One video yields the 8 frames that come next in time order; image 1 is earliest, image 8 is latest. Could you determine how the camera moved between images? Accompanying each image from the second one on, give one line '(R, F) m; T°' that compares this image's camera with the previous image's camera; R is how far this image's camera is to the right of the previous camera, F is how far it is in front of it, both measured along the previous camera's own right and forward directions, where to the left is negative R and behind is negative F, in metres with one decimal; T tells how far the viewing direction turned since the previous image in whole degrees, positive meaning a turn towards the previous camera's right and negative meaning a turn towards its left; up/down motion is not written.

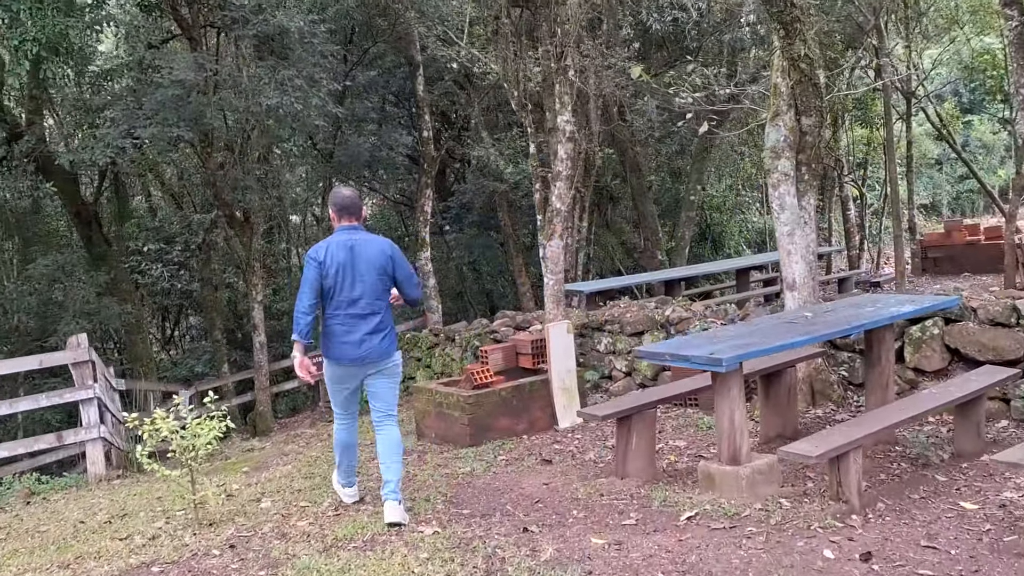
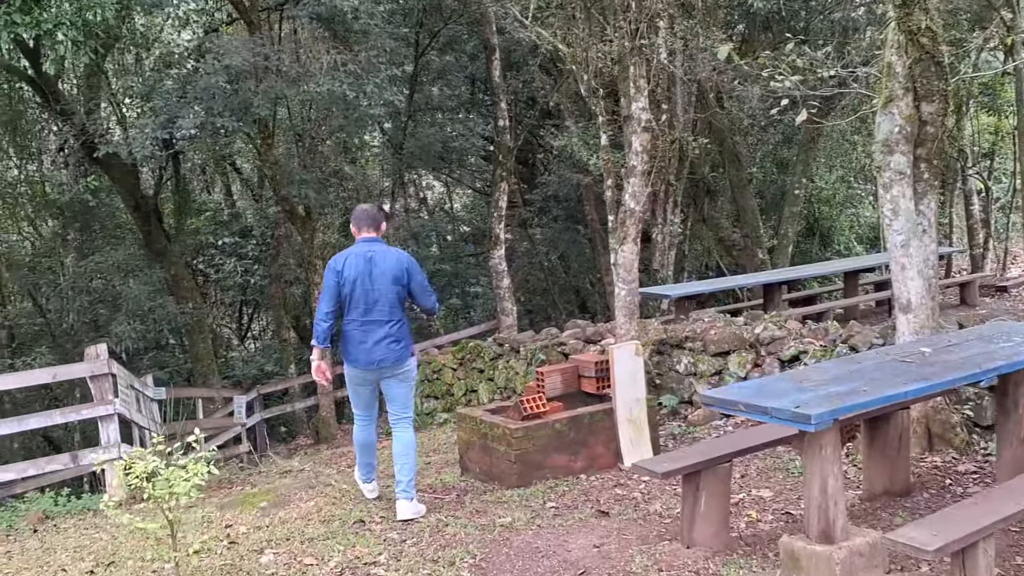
(+0.2, +0.8) m; -6°
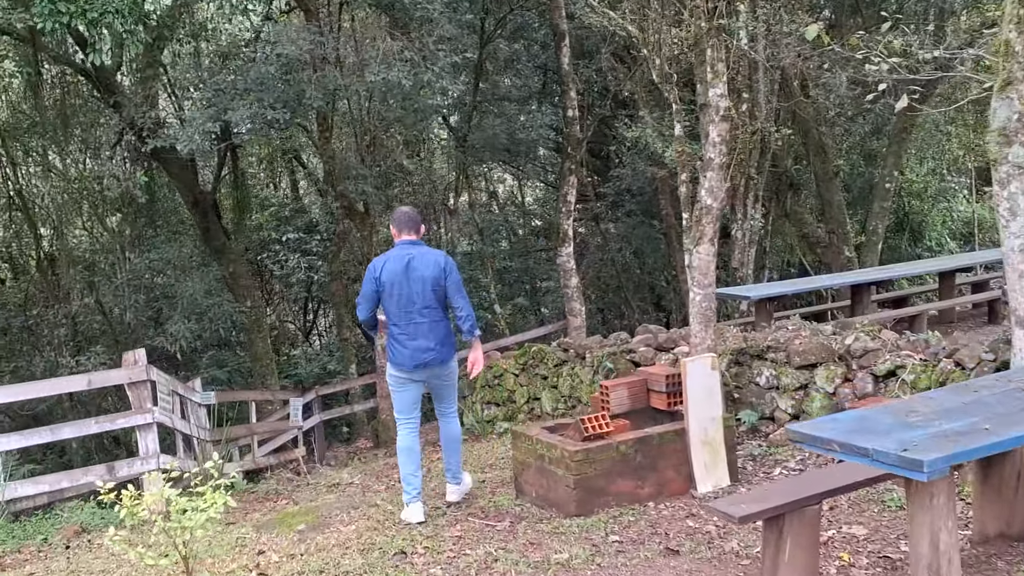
(+0.1, +0.4) m; -4°
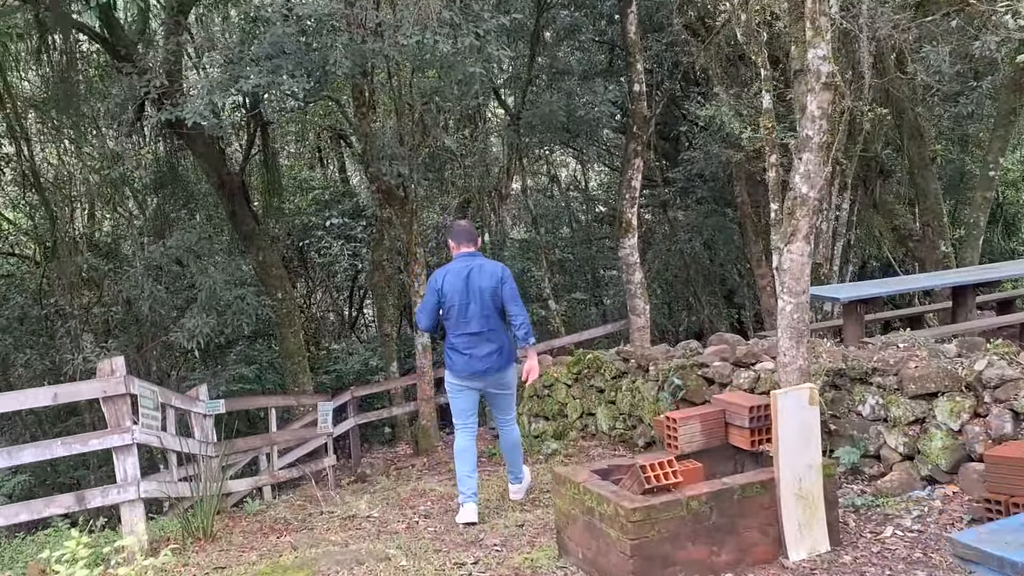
(+0.1, +0.9) m; -4°
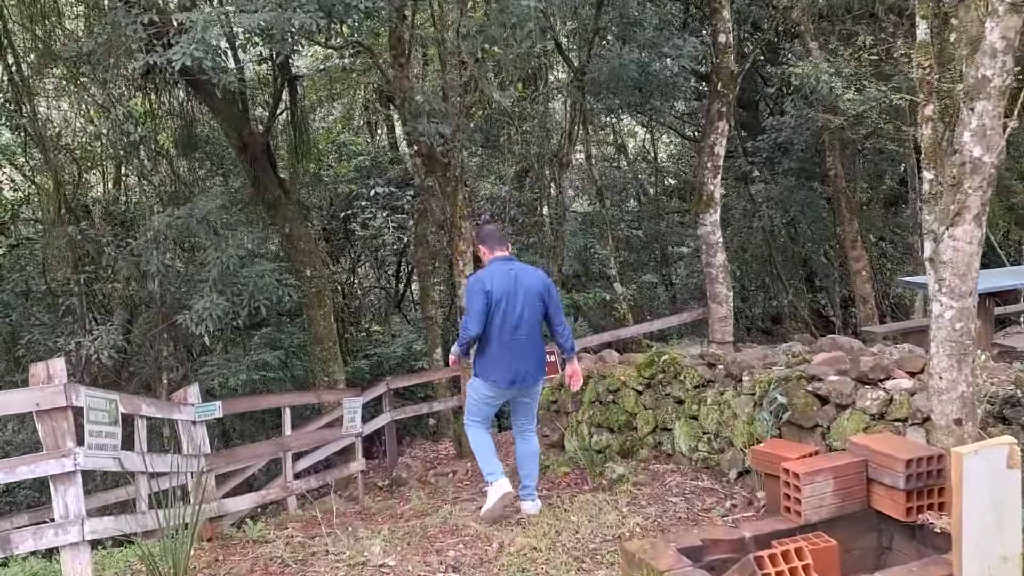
(0.0, +1.1) m; -3°
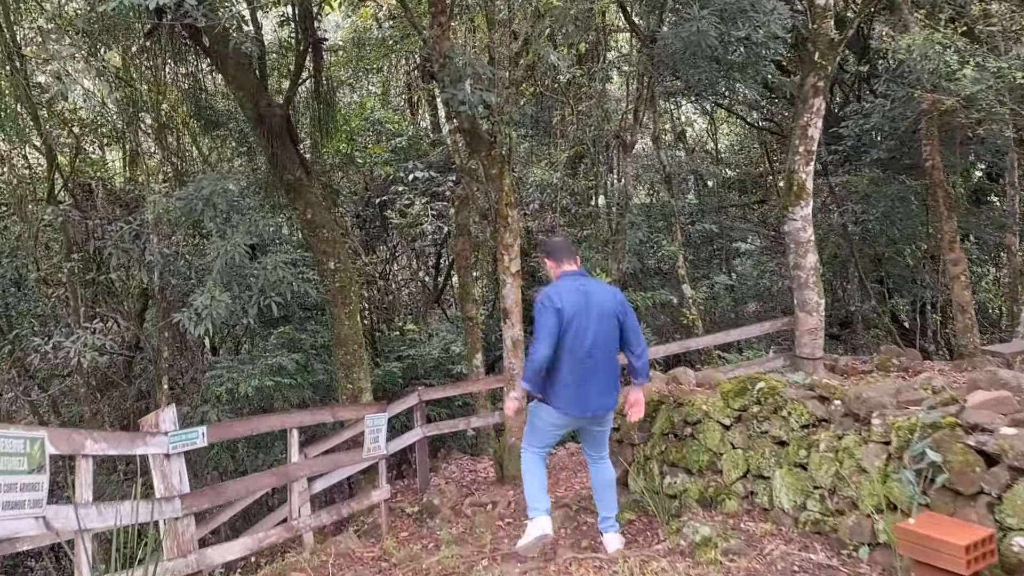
(-0.1, +1.0) m; -2°
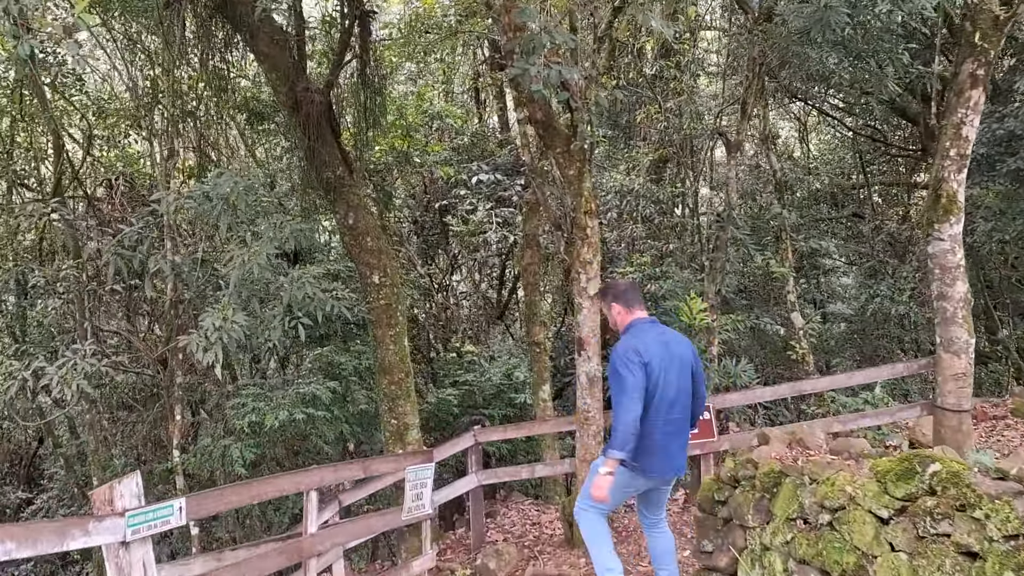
(-0.1, +1.0) m; -4°
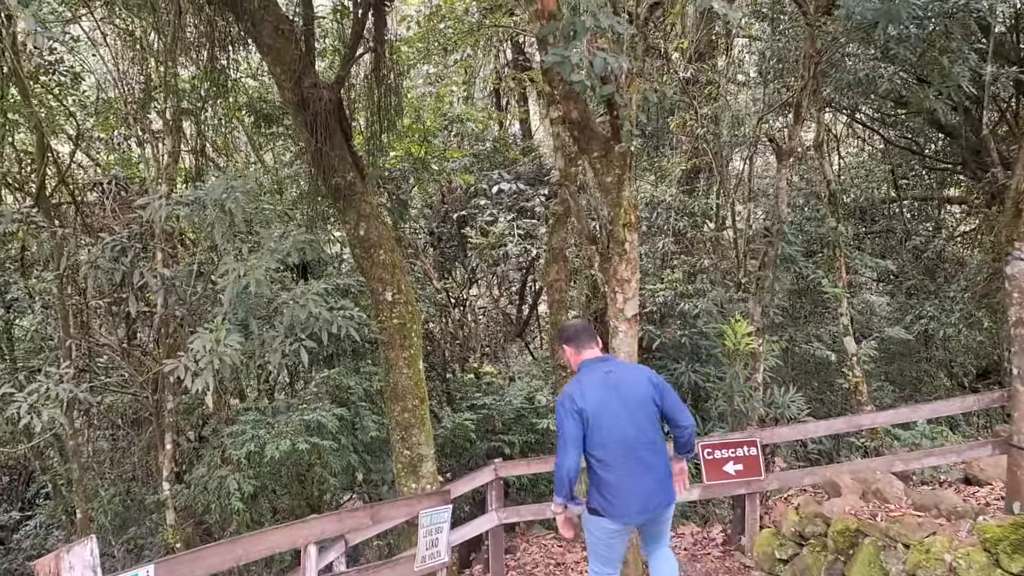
(-0.1, +0.5) m; -1°
